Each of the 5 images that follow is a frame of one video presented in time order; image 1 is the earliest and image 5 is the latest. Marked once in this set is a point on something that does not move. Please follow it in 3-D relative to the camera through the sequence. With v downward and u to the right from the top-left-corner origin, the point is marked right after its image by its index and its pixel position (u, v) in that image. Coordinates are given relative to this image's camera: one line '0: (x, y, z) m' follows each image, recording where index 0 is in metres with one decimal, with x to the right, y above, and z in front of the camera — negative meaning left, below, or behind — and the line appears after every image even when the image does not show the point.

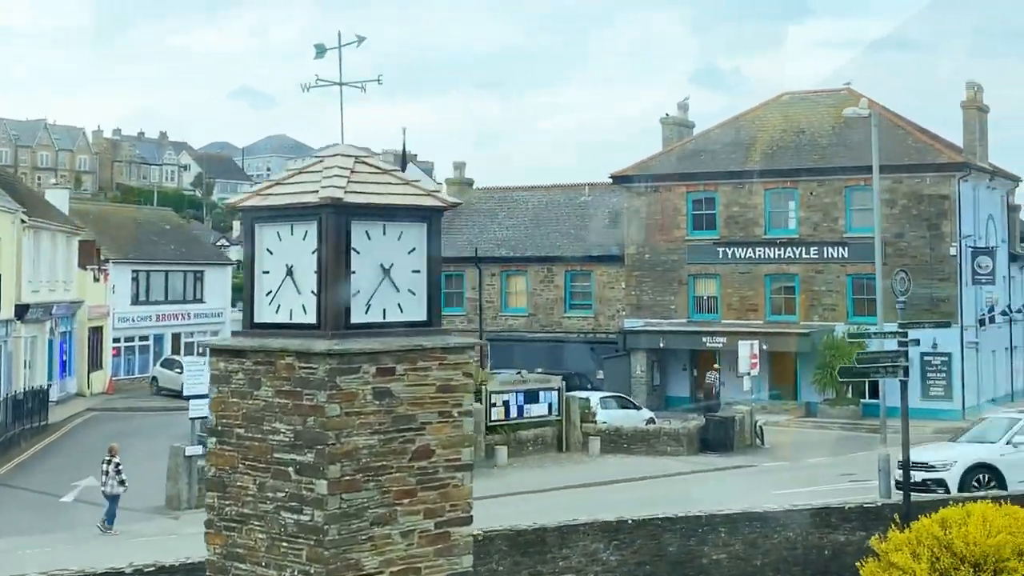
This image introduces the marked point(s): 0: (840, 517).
0: (+3.8, -2.6, +15.3) m
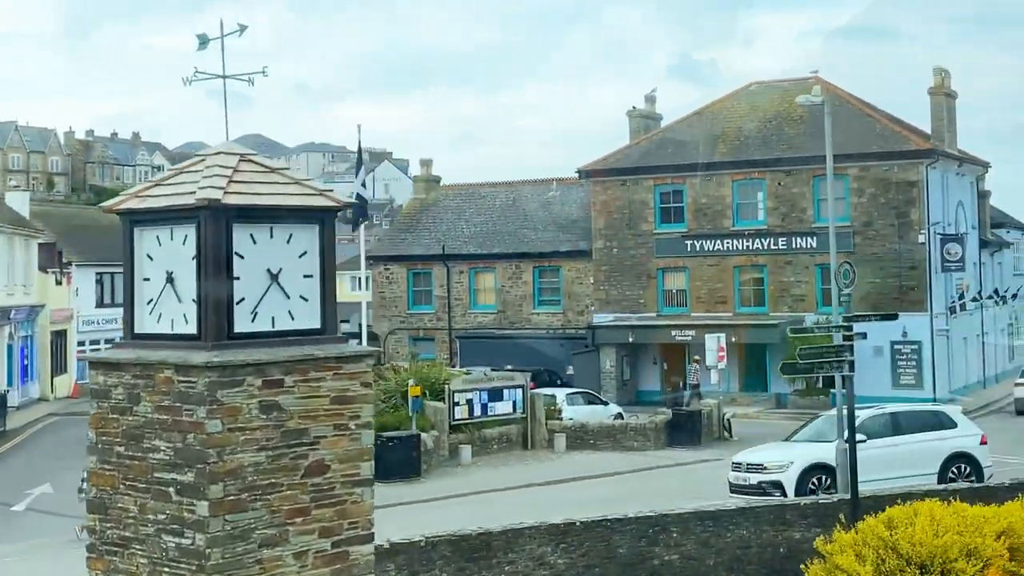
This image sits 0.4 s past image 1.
0: (+3.2, -2.5, +14.9) m
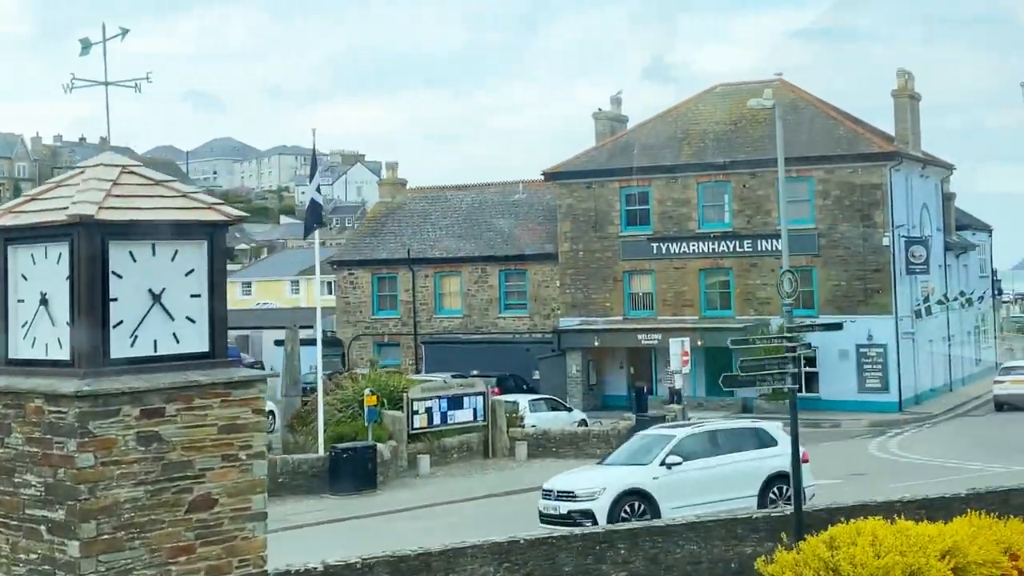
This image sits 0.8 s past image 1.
0: (+2.6, -2.6, +14.6) m
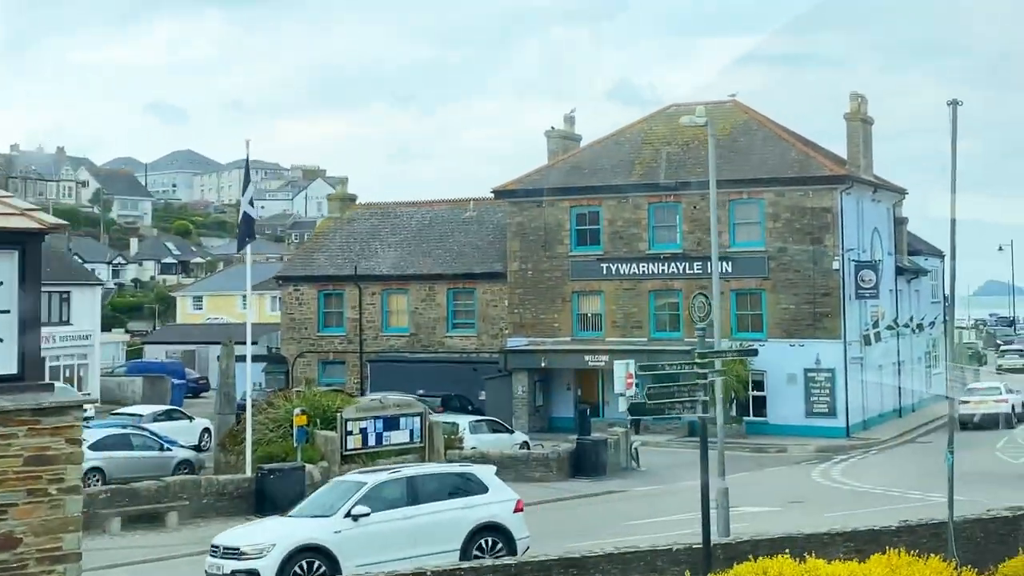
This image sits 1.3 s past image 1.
0: (+1.6, -2.9, +14.0) m
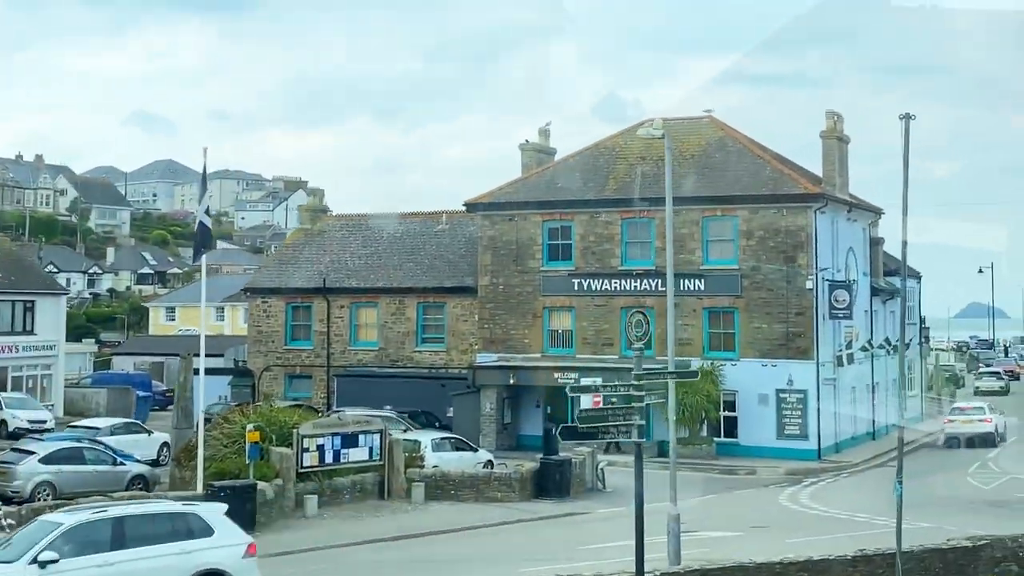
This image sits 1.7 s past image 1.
0: (+1.0, -3.0, +13.4) m
